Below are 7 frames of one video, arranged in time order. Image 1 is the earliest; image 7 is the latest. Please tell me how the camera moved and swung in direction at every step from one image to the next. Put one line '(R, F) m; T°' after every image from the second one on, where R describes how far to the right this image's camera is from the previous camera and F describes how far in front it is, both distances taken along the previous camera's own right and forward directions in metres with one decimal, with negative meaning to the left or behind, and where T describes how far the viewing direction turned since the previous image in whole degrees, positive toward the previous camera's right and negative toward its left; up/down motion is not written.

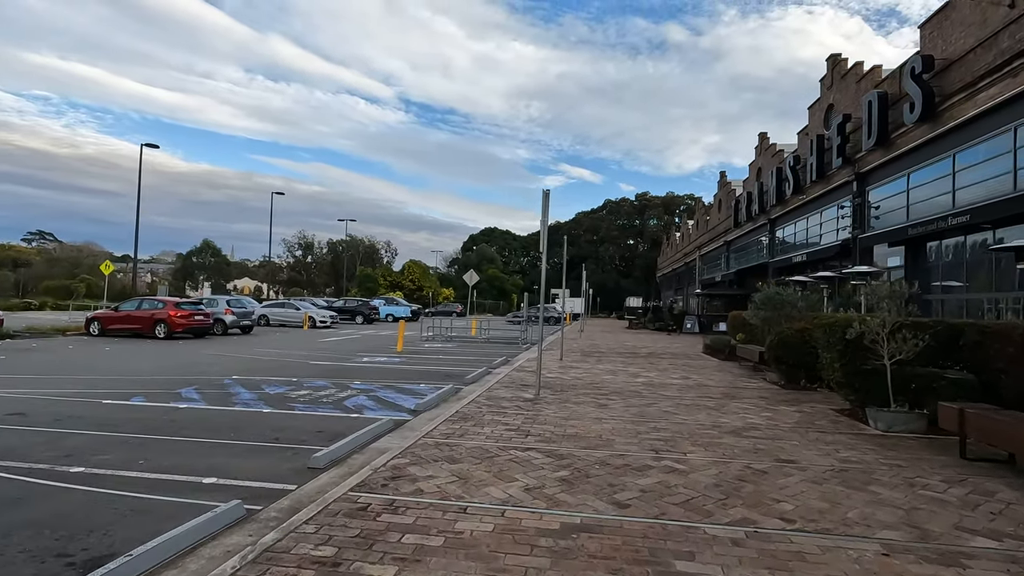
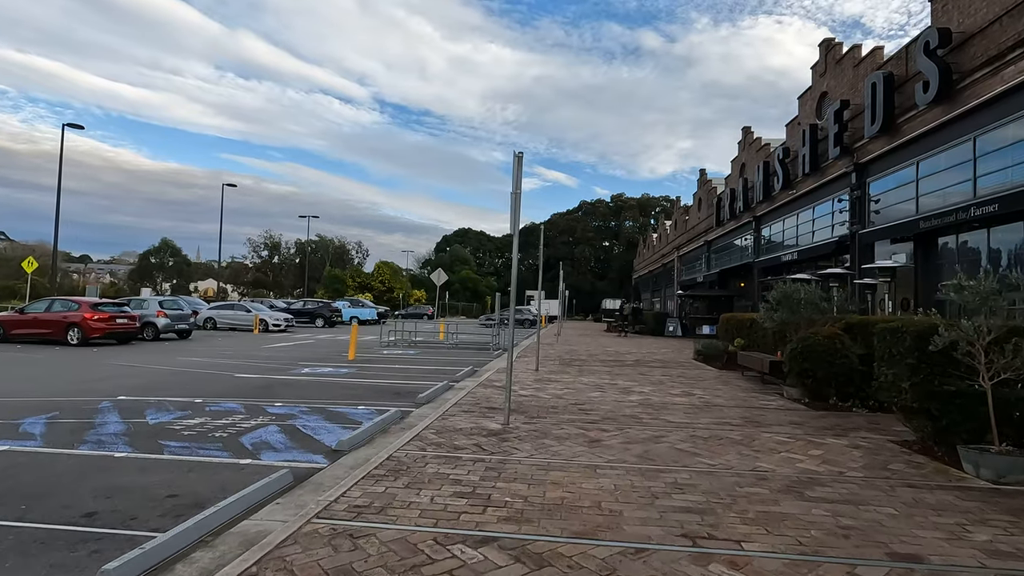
(+0.2, +2.4) m; +3°
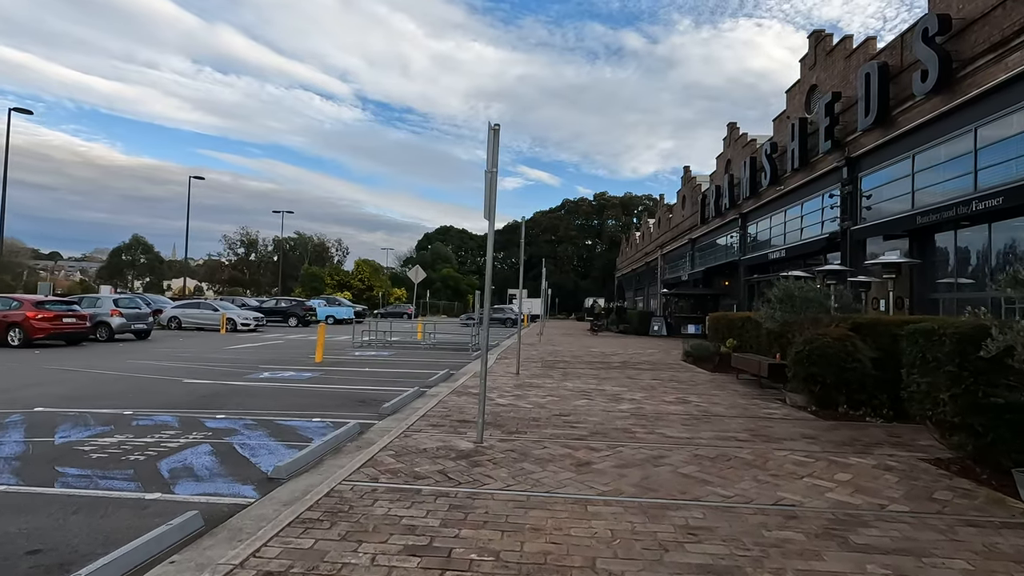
(+0.1, +1.1) m; +2°
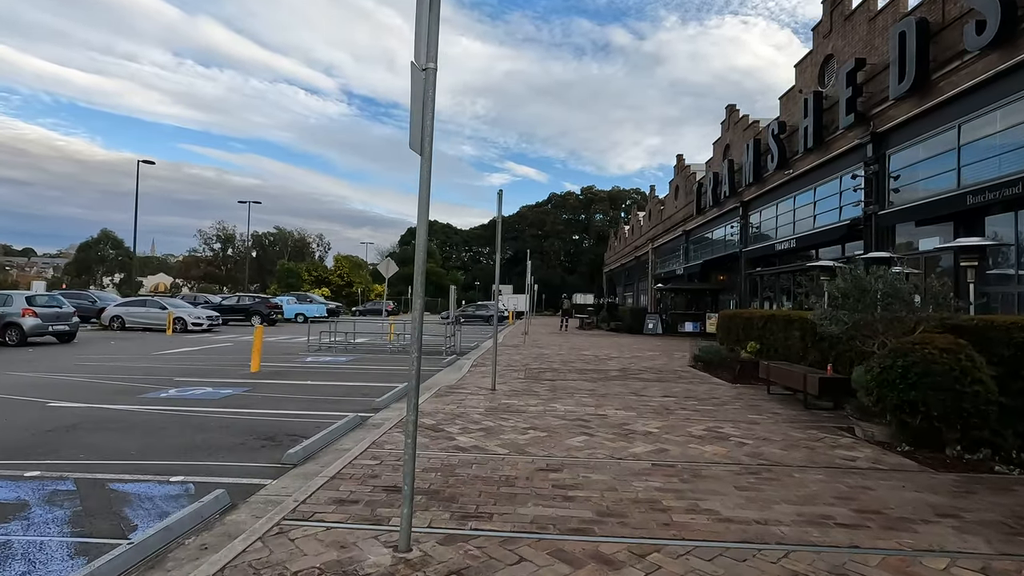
(+0.3, +2.8) m; +1°
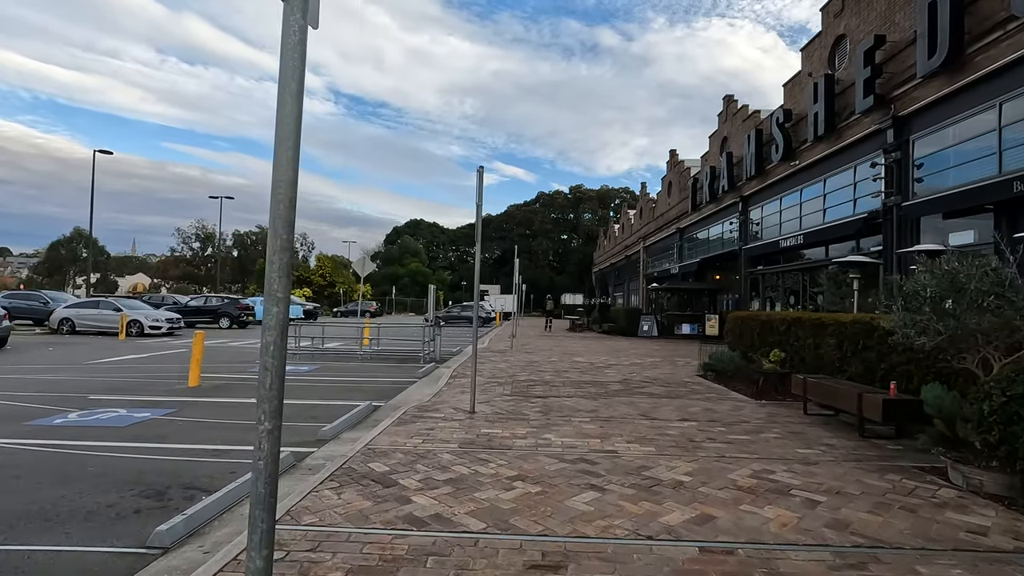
(+0.1, +1.9) m; +1°
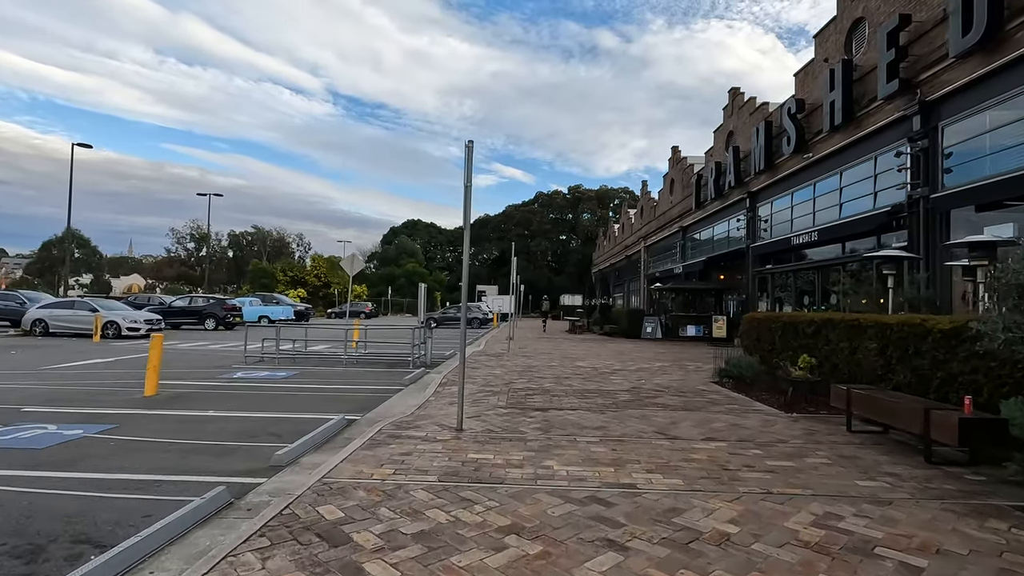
(+0.1, +1.3) m; 0°
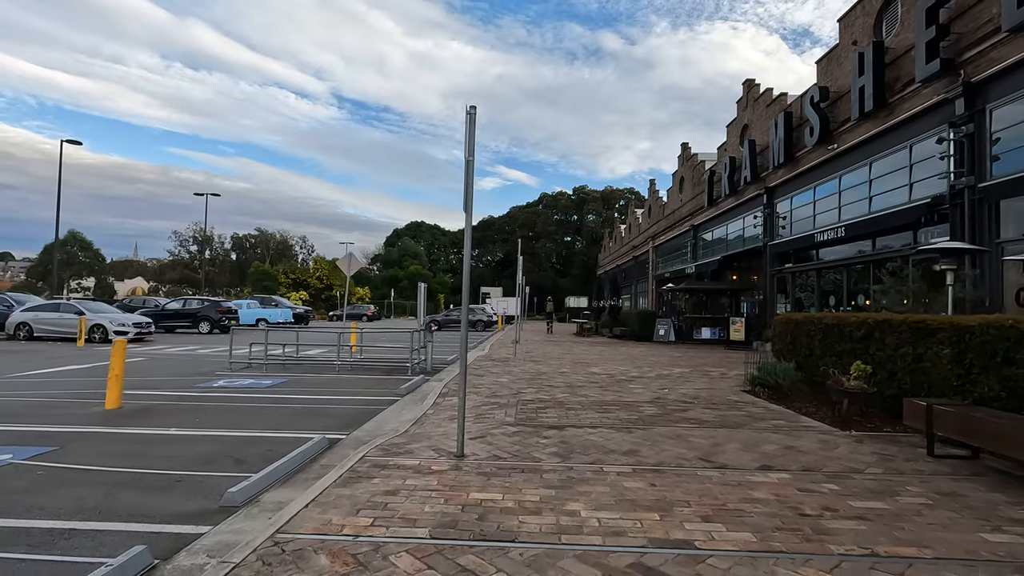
(-0.1, +1.2) m; 0°
